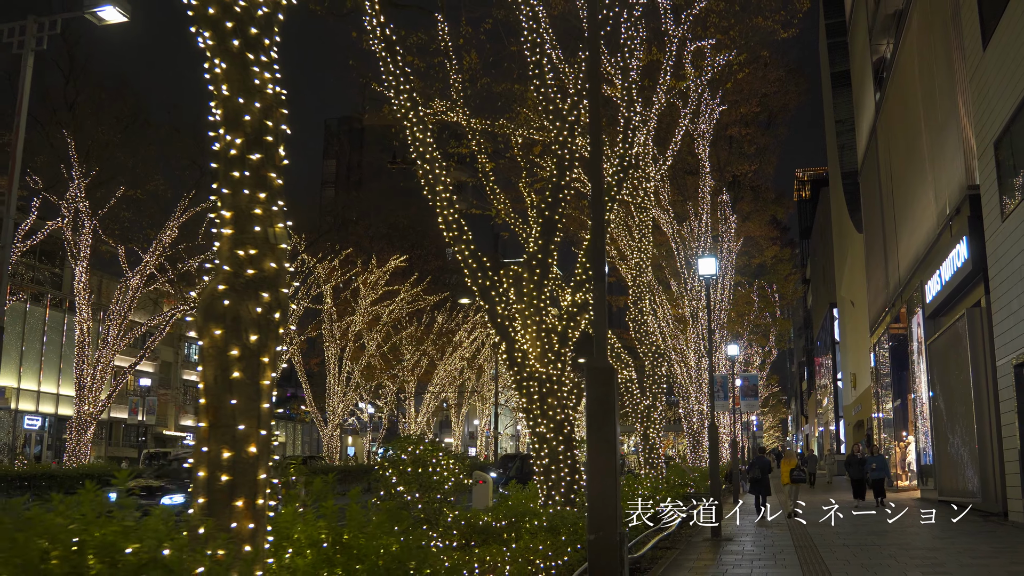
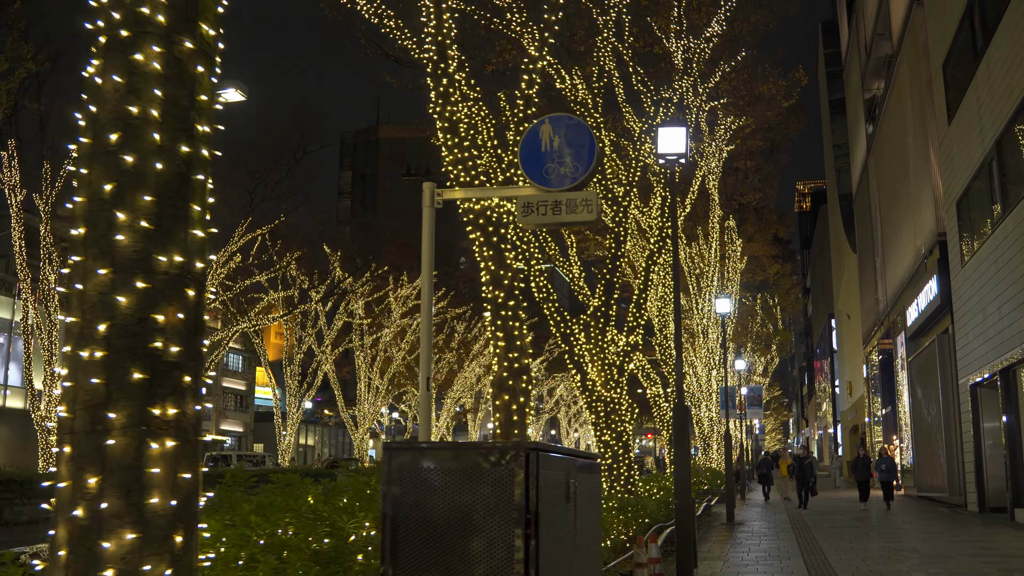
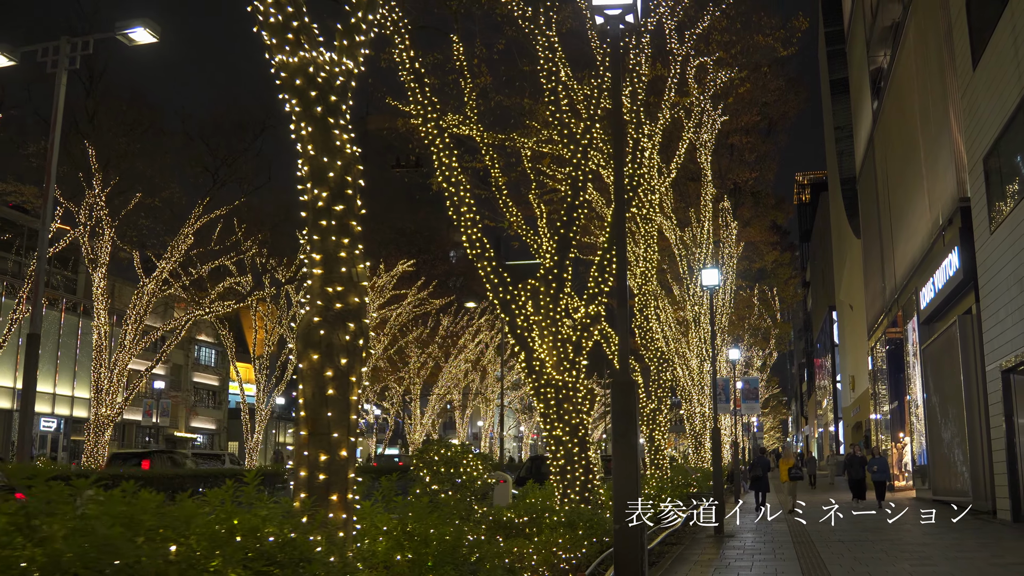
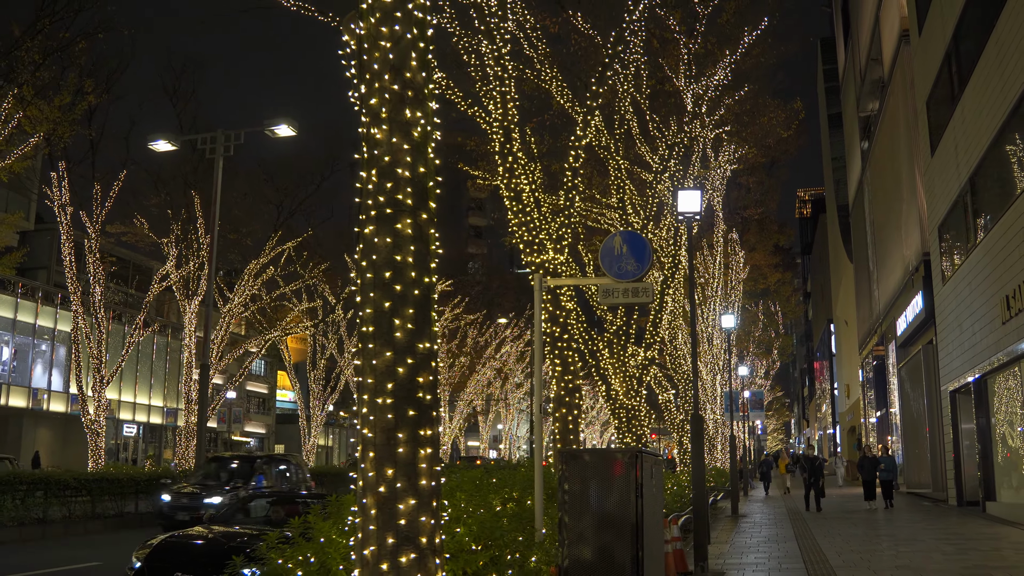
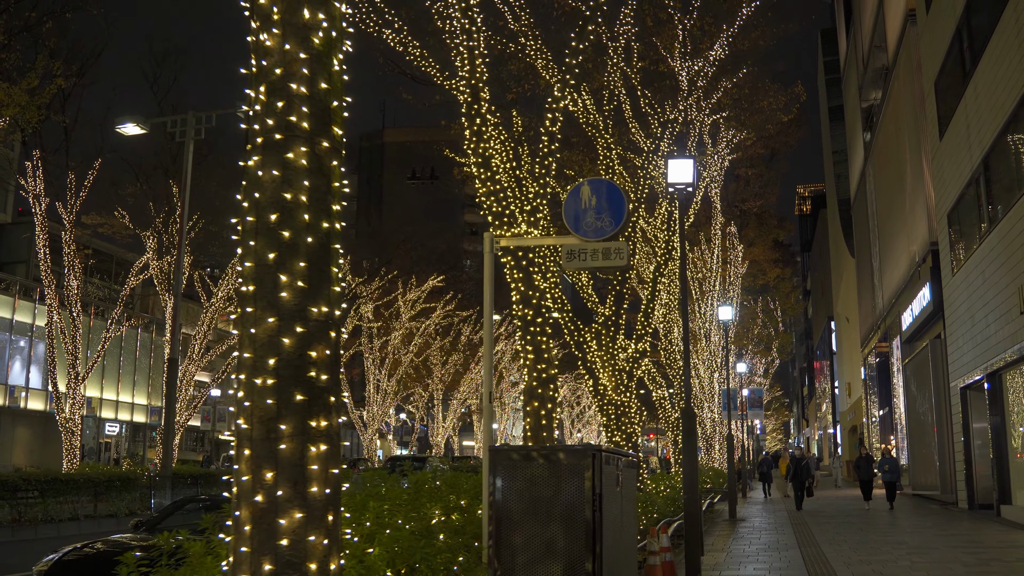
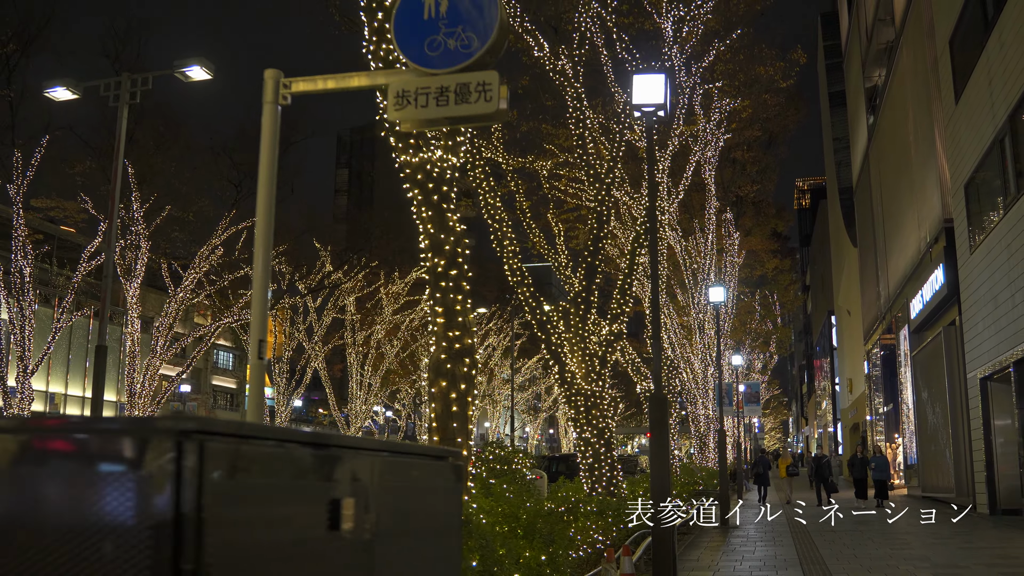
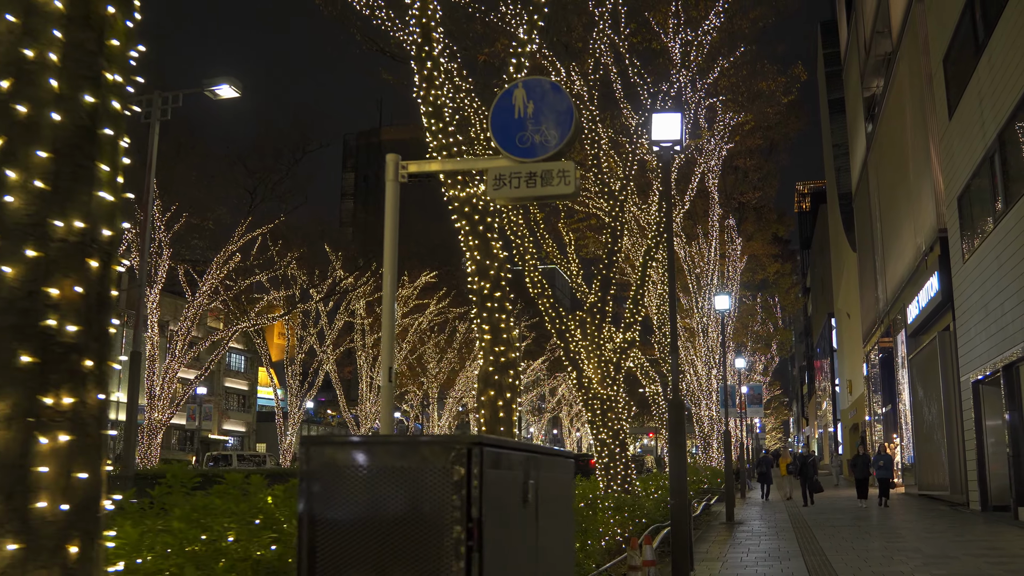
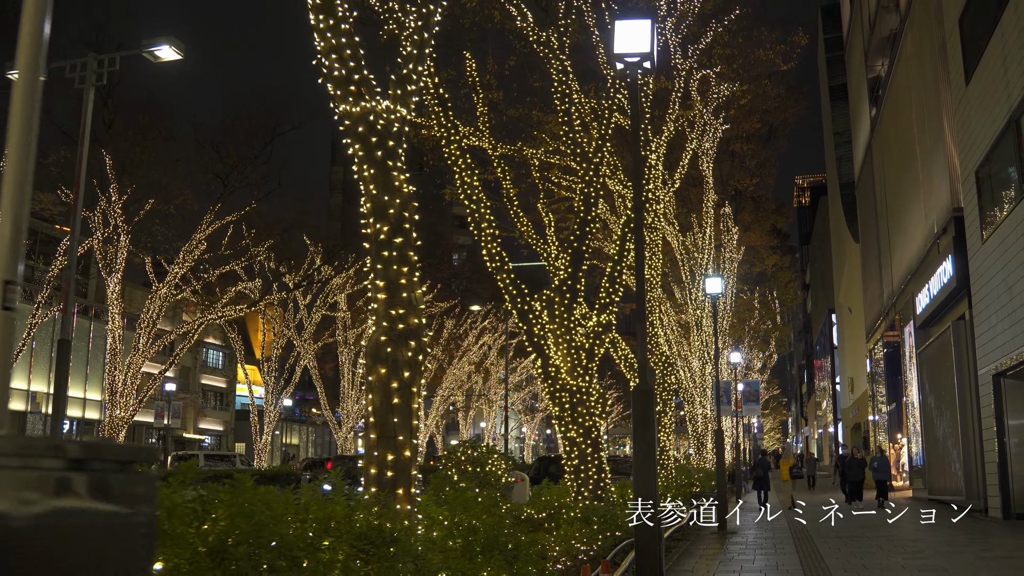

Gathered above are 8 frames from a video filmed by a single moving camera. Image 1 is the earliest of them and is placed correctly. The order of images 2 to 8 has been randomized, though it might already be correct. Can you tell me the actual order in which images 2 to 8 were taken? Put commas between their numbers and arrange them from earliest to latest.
3, 8, 6, 7, 2, 5, 4
